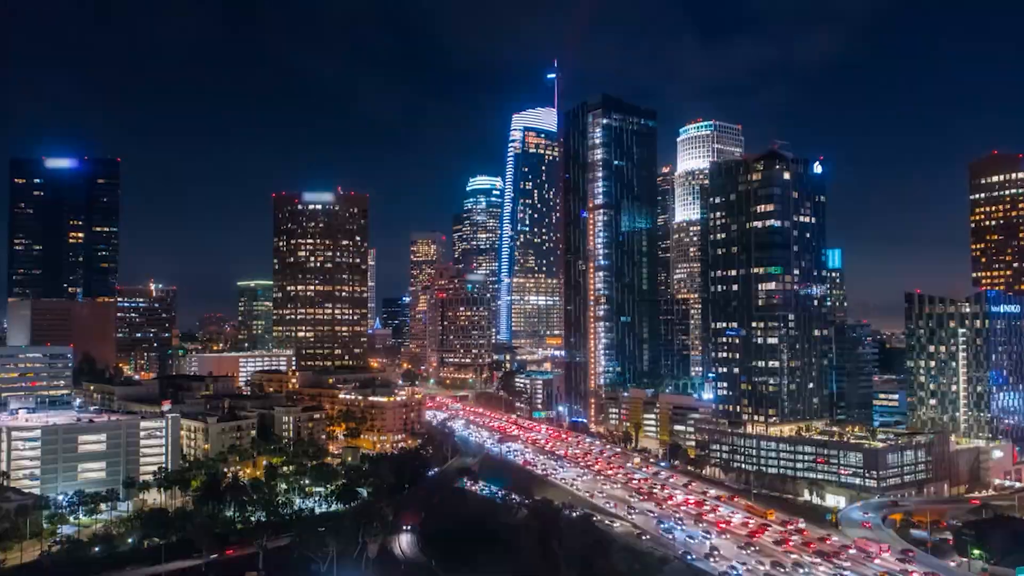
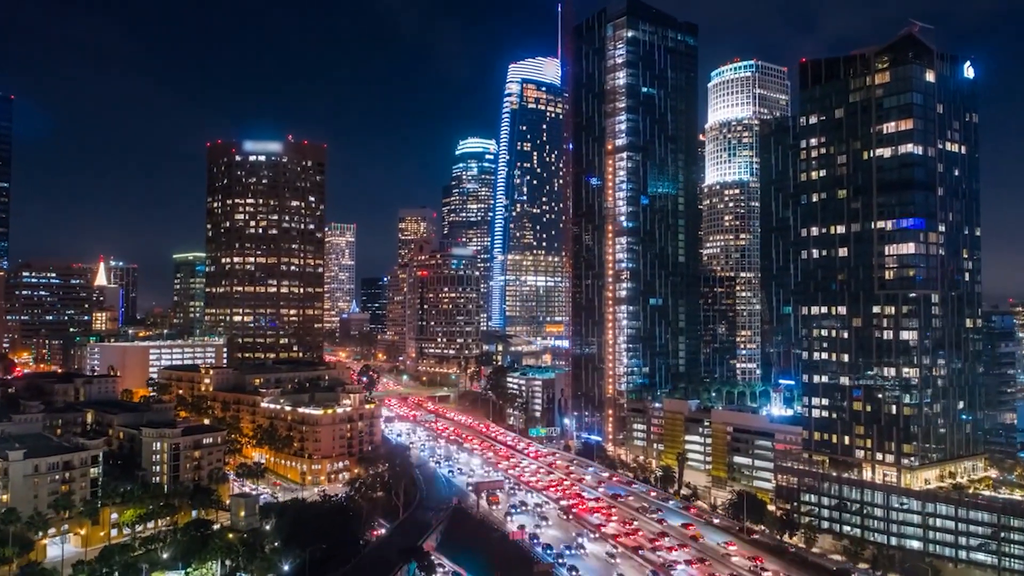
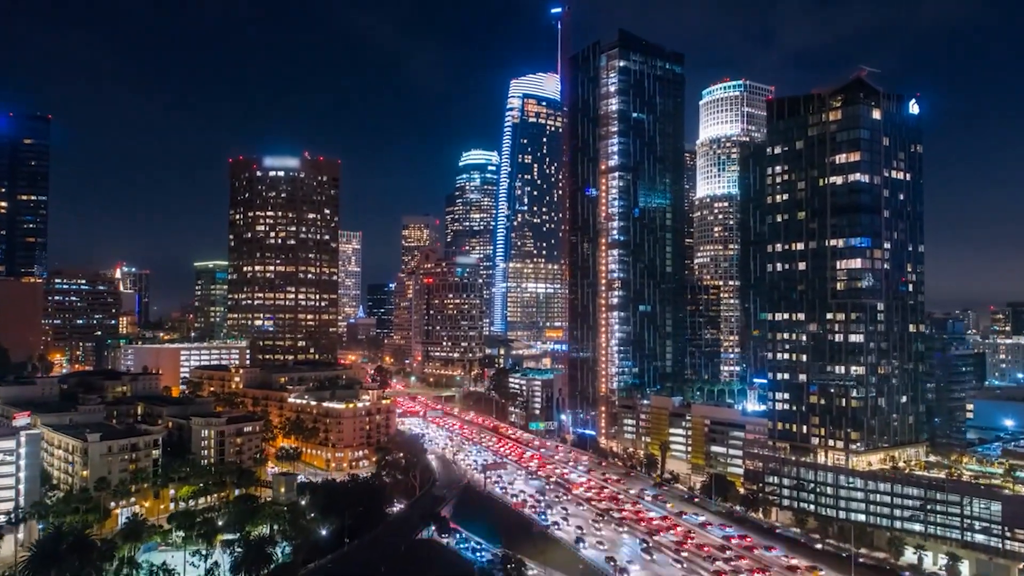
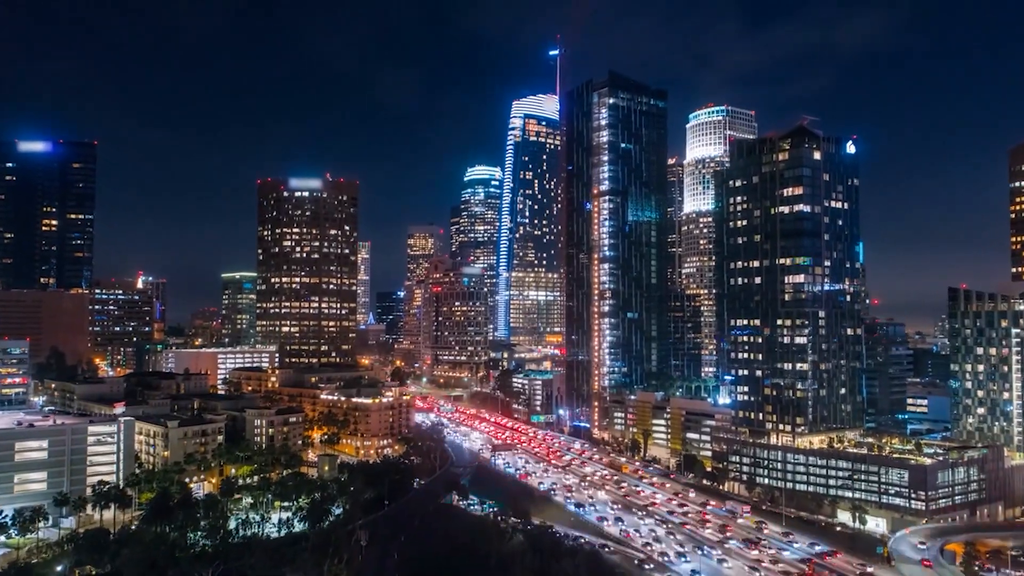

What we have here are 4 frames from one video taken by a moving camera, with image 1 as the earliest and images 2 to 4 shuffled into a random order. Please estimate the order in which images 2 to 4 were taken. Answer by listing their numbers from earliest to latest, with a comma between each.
4, 3, 2
